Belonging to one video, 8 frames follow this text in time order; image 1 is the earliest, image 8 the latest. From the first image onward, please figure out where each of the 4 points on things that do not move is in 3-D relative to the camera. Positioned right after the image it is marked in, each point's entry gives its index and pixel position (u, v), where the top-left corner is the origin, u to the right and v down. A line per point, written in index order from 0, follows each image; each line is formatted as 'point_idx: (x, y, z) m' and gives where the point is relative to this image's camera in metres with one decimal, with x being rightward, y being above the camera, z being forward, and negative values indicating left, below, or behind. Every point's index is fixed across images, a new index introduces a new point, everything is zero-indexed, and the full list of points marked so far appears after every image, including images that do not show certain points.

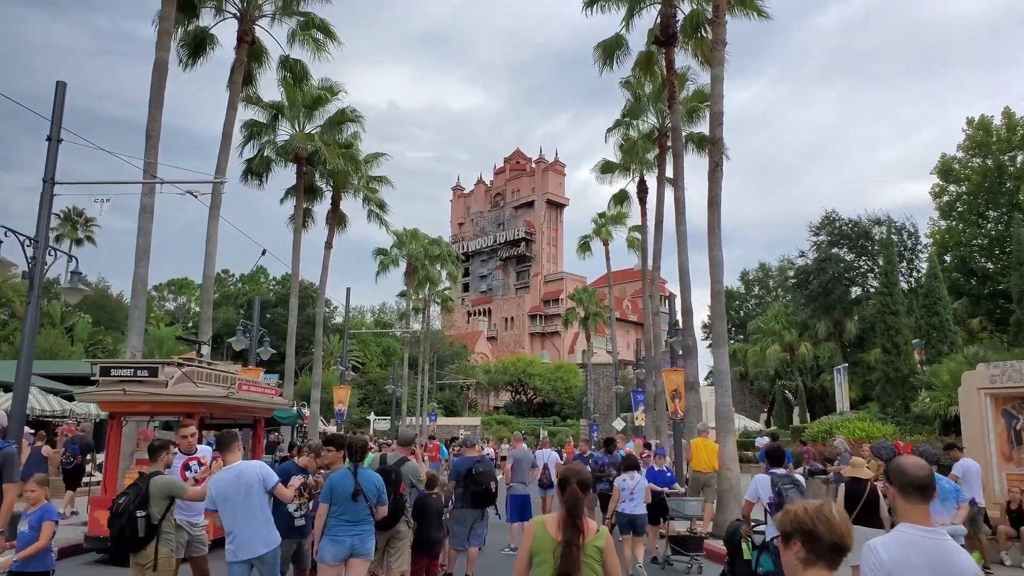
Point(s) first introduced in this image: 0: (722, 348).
0: (+4.2, -1.3, +15.0) m
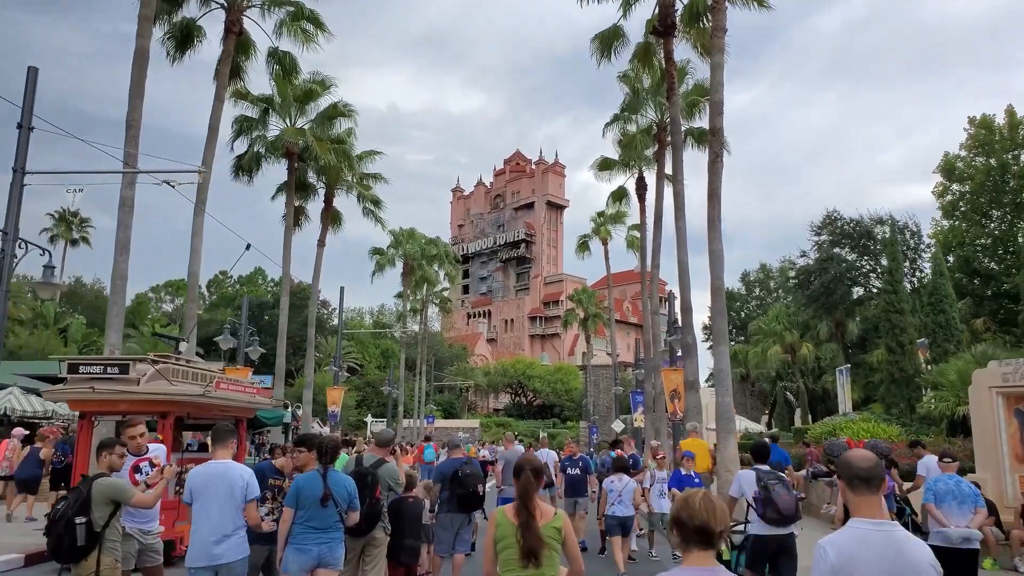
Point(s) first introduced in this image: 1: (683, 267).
0: (+4.1, -1.2, +14.5) m
1: (+4.2, +0.5, +18.2) m
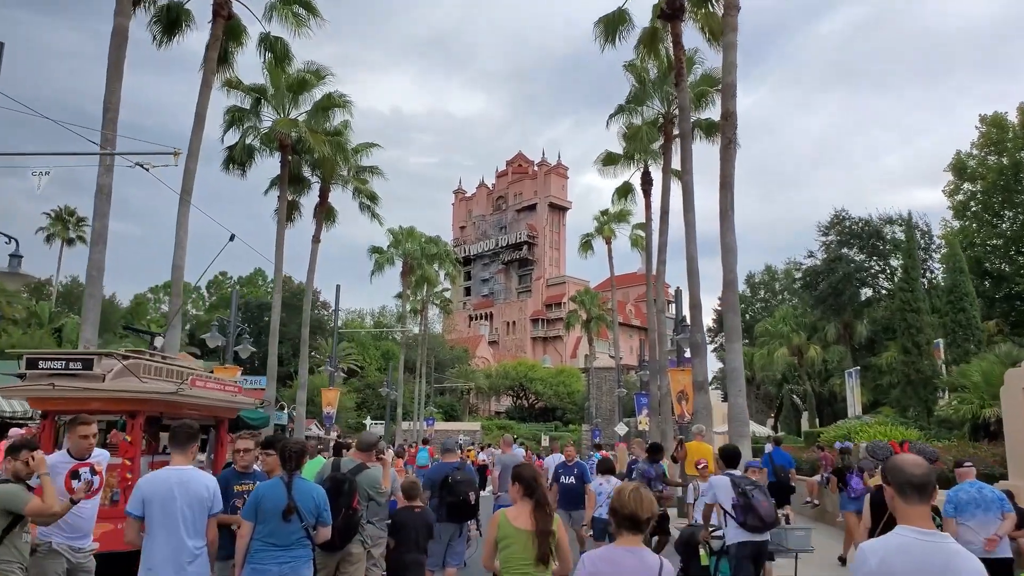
0: (+4.1, -1.0, +13.6) m
1: (+4.2, +0.6, +17.3) m
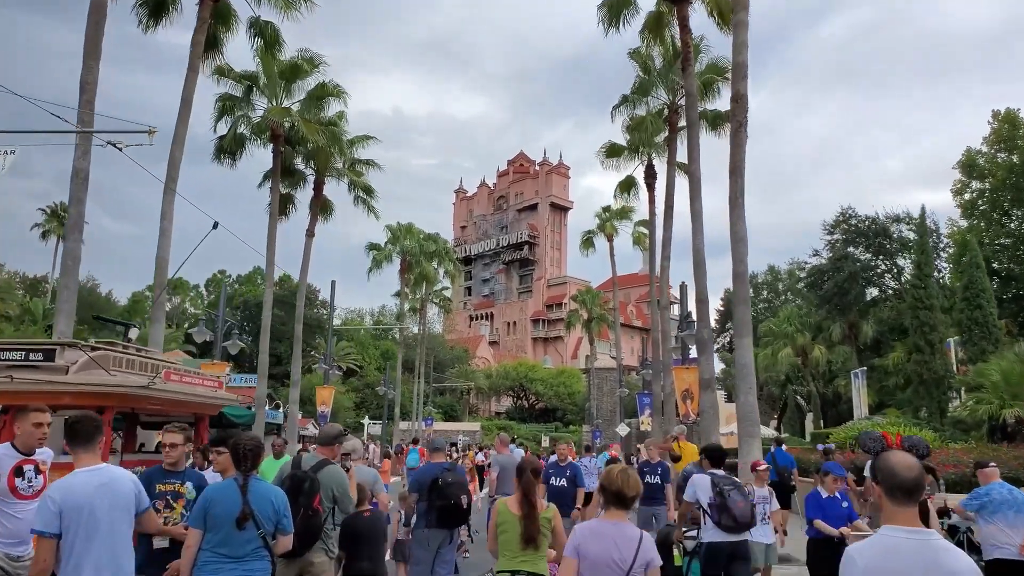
0: (+4.0, -0.9, +12.9) m
1: (+4.1, +0.8, +16.6) m
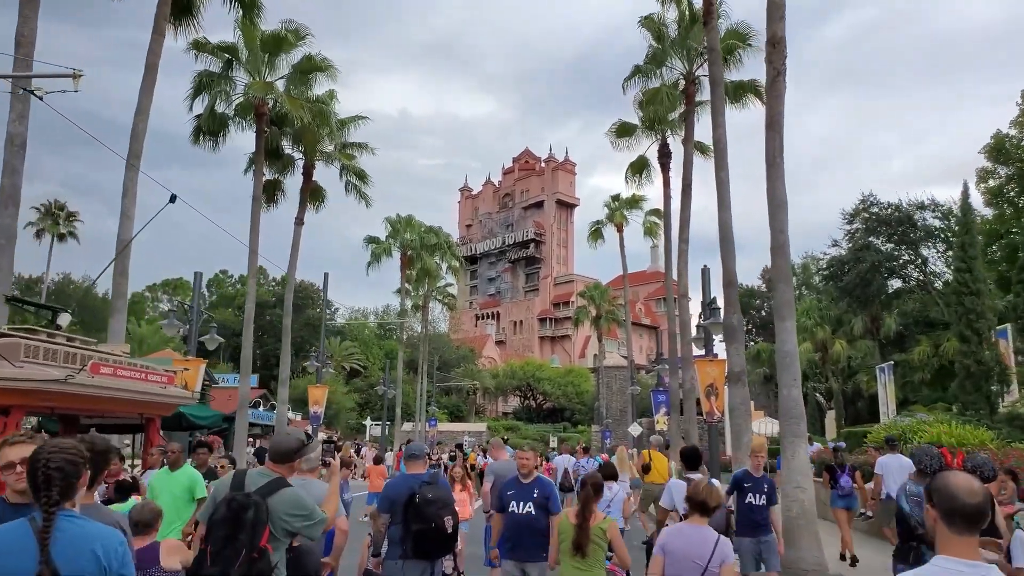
0: (+4.0, -0.5, +10.9) m
1: (+4.2, +1.1, +14.7) m
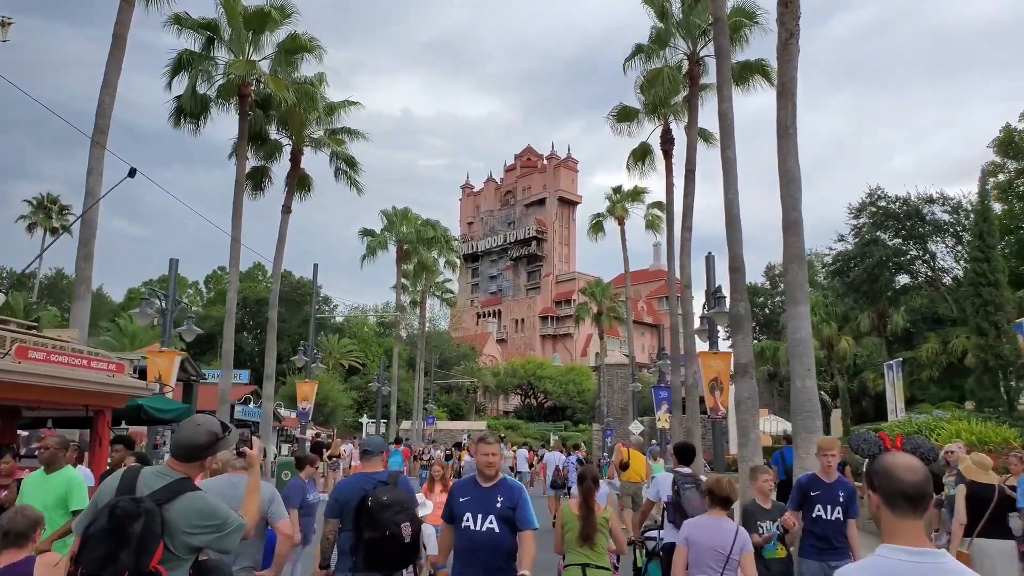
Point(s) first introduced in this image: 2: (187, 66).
0: (+3.9, -0.3, +10.0) m
1: (+4.0, +1.4, +13.7) m
2: (-8.6, +5.9, +19.9) m
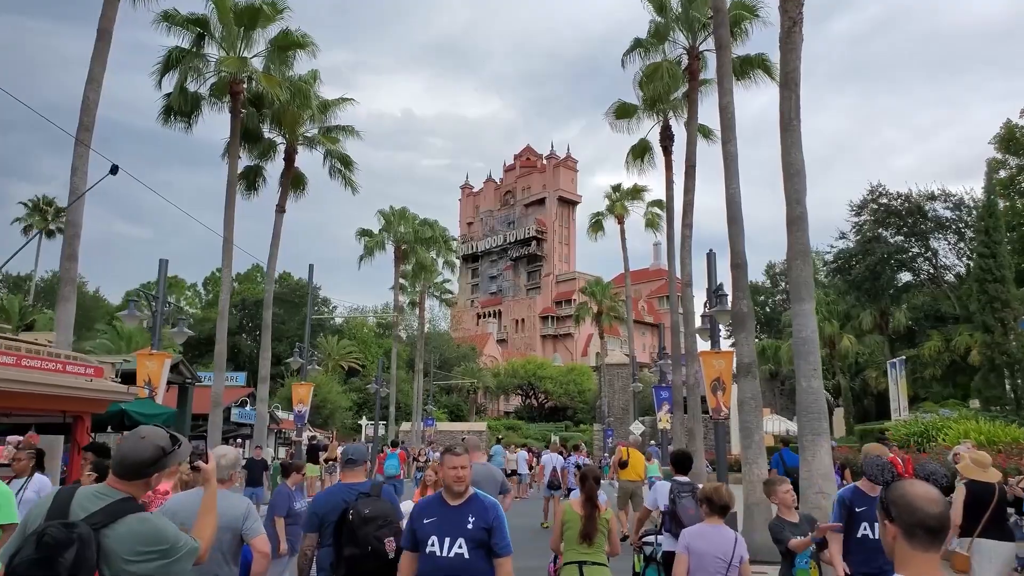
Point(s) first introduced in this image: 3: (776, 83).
0: (+3.8, -0.2, +9.6) m
1: (+3.9, +1.4, +13.4) m
2: (-8.7, +5.8, +19.5) m
3: (+7.0, +5.4, +19.9) m
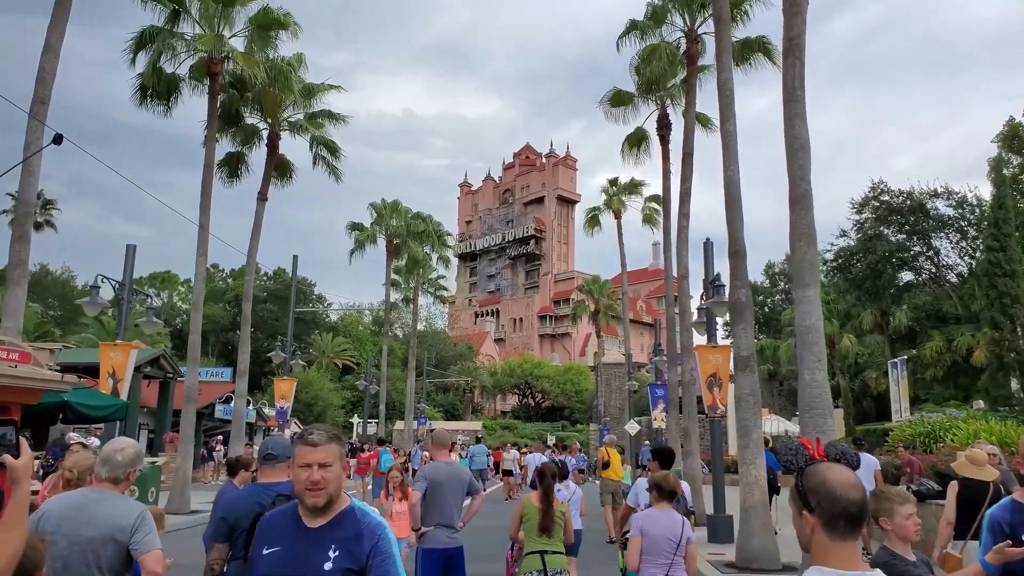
0: (+3.5, -0.1, +8.8) m
1: (+3.7, +1.6, +12.5) m
2: (-9.0, +6.1, +18.7) m
3: (+6.7, +5.6, +19.0) m
